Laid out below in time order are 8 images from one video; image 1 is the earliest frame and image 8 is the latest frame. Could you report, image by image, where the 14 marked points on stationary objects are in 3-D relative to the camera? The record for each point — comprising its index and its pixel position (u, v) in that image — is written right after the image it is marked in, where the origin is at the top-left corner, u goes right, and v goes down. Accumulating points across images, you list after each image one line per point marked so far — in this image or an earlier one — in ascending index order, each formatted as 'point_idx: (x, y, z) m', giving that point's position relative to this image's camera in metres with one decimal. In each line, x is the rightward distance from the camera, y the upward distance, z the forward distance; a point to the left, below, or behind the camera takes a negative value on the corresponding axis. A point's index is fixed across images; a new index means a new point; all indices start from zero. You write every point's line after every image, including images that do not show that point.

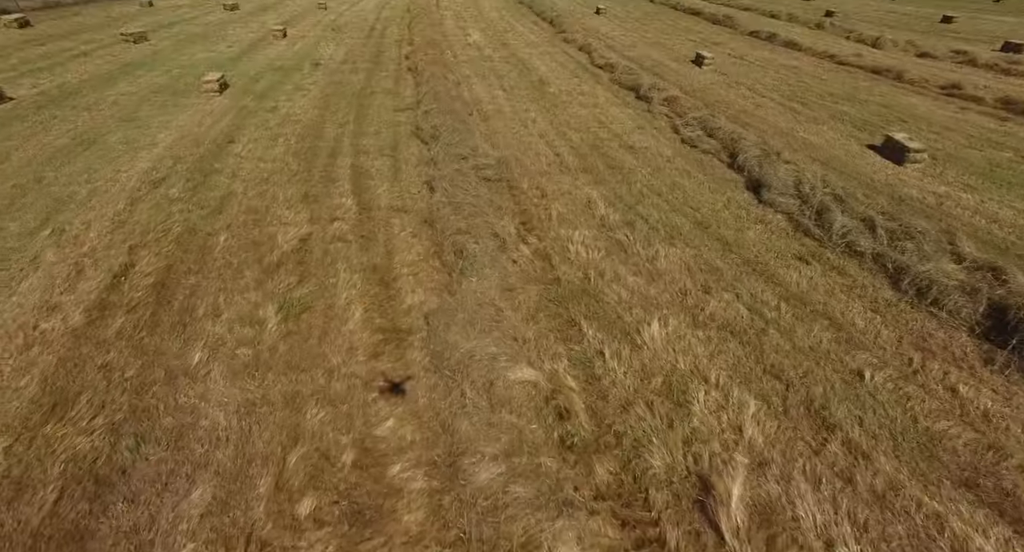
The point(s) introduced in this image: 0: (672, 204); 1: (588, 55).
0: (+2.3, +1.1, +7.5) m
1: (+2.4, +6.8, +15.9) m
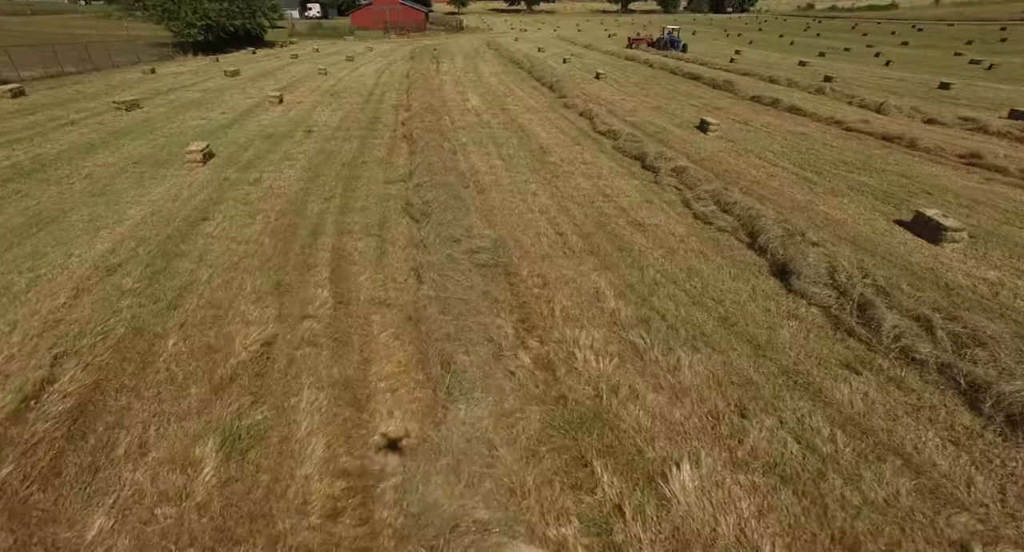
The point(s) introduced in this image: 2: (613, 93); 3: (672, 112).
0: (+2.3, -0.2, +6.6) m
1: (+2.3, +4.7, +15.5) m
2: (+3.9, +6.9, +19.6) m
3: (+5.3, +5.3, +17.0) m
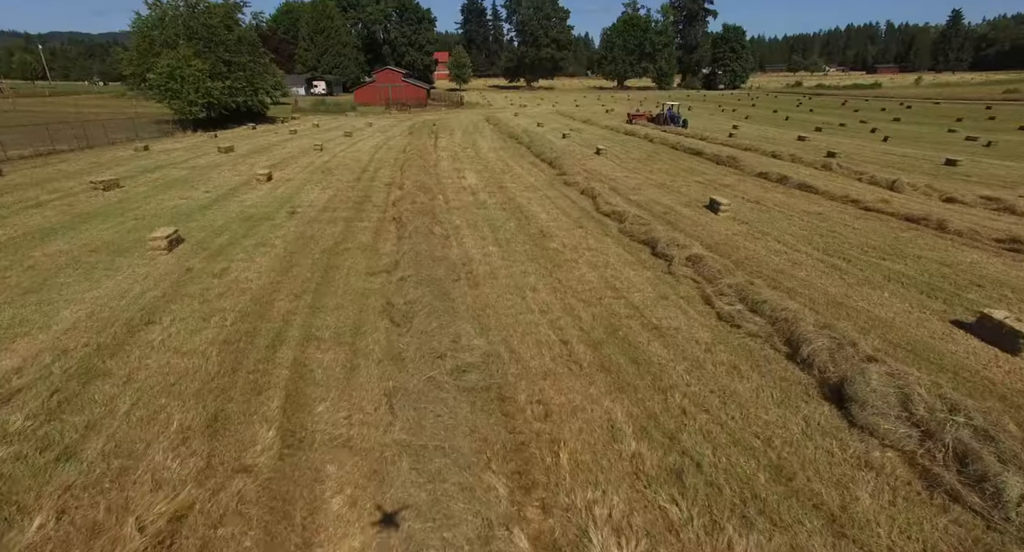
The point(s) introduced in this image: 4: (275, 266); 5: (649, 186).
0: (+2.2, -1.6, +5.3) m
1: (+2.3, +2.2, +14.8) m
2: (+3.8, +3.8, +19.1) m
3: (+5.3, +2.7, +16.3) m
4: (-4.3, +0.2, +9.3) m
5: (+4.5, +2.8, +16.7) m
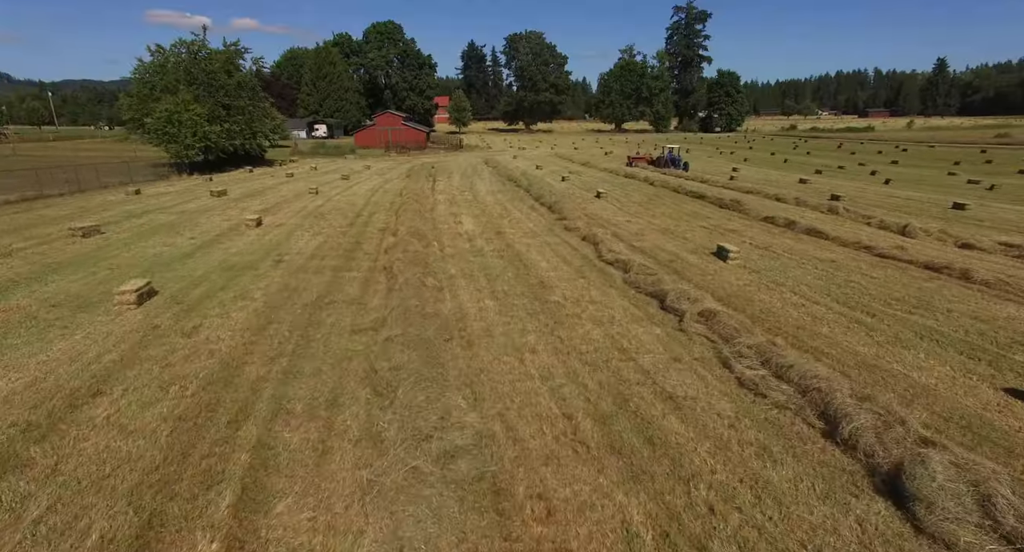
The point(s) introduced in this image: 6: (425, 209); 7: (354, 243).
0: (+2.2, -2.2, +4.4) m
1: (+2.2, +0.8, +14.1) m
2: (+3.8, +2.1, +18.6) m
3: (+5.2, +1.2, +15.7) m
4: (-4.4, -0.8, +8.5) m
5: (+4.4, +1.3, +16.1) m
6: (-3.4, +2.6, +20.0) m
7: (-4.5, +1.0, +14.6) m
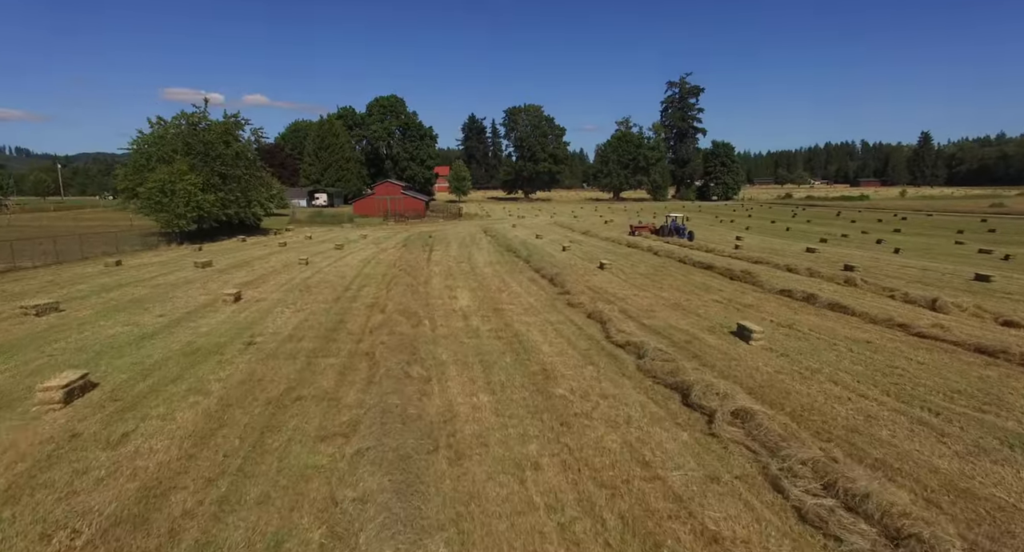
0: (+2.2, -3.0, +2.8) m
1: (+2.2, -1.2, +12.8) m
2: (+3.7, -0.5, +17.4) m
3: (+5.2, -1.1, +14.5) m
4: (-4.4, -2.1, +7.1) m
5: (+4.4, -1.0, +14.9) m
6: (-3.4, -0.2, +18.8) m
7: (-4.6, -1.1, +13.4) m
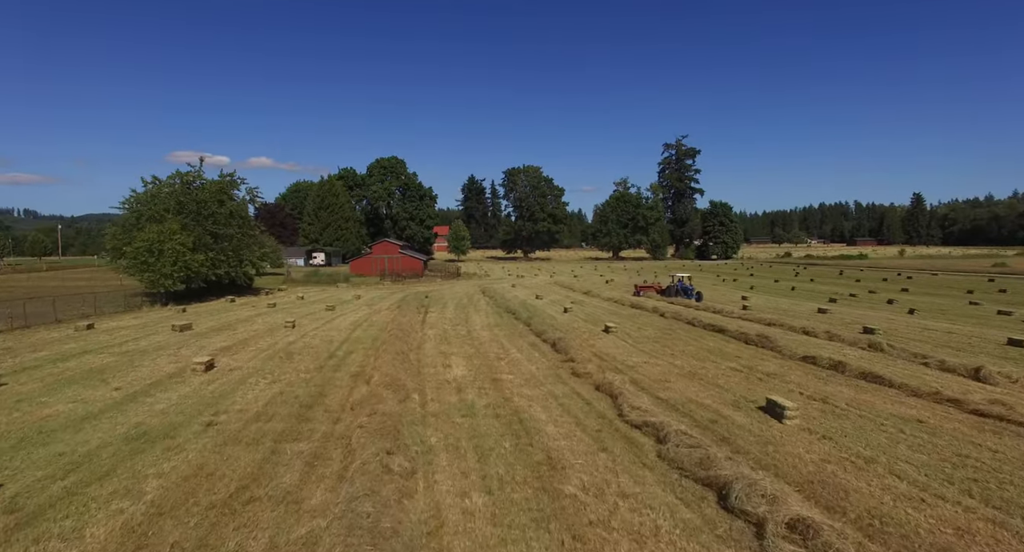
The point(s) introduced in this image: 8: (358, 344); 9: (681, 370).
0: (+2.2, -3.4, +1.2) m
1: (+2.2, -2.8, +11.4) m
2: (+3.7, -2.5, +16.1) m
3: (+5.2, -2.8, +13.0) m
4: (-4.4, -2.9, +5.6) m
5: (+4.4, -2.7, +13.5) m
6: (-3.4, -2.4, +17.5) m
7: (-4.6, -2.7, +11.9) m
8: (-5.6, -2.4, +18.7) m
9: (+4.9, -2.6, +14.9) m
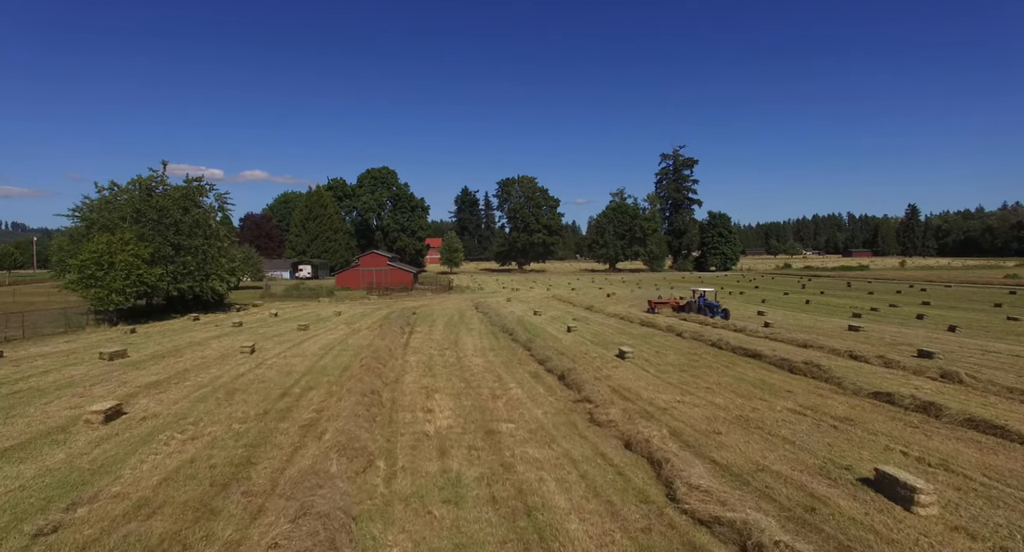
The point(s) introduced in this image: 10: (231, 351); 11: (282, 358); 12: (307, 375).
0: (+2.4, -3.5, -2.1) m
1: (+2.2, -3.1, +8.1) m
2: (+3.7, -2.9, +12.8) m
3: (+5.2, -3.1, +9.8) m
4: (-4.3, -3.1, +2.2) m
5: (+4.4, -3.1, +10.2) m
6: (-3.5, -2.9, +14.1) m
7: (-4.5, -3.1, +8.5) m
8: (-5.7, -2.9, +15.3) m
9: (+4.9, -3.0, +11.6) m
10: (-10.9, -2.8, +19.9) m
11: (-8.4, -2.9, +18.9) m
12: (-6.3, -3.0, +15.8) m
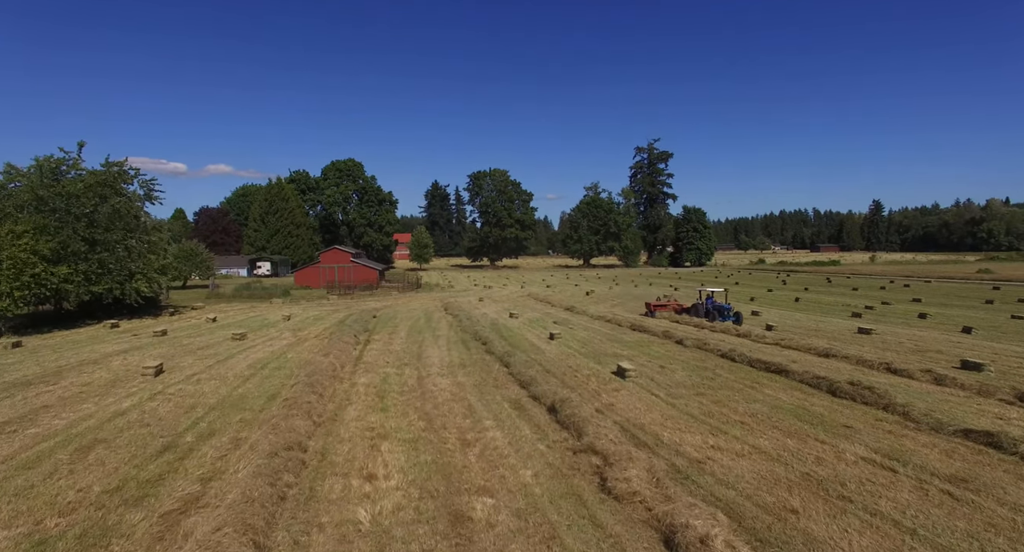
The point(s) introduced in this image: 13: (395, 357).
0: (+2.7, -3.6, -5.5) m
1: (+2.1, -3.2, +4.7) m
2: (+3.3, -3.0, +9.4) m
3: (+4.9, -3.2, +6.5) m
4: (-4.1, -3.3, -1.6) m
5: (+4.1, -3.2, +6.9) m
6: (-4.0, -3.0, +10.3) m
7: (-4.7, -3.2, +4.7) m
8: (-6.2, -3.0, +11.4) m
9: (+4.6, -3.1, +8.3) m
10: (-11.7, -2.9, +15.7) m
11: (-9.2, -3.0, +14.8) m
12: (-6.9, -3.0, +11.9) m
13: (-4.2, -2.8, +18.3) m
